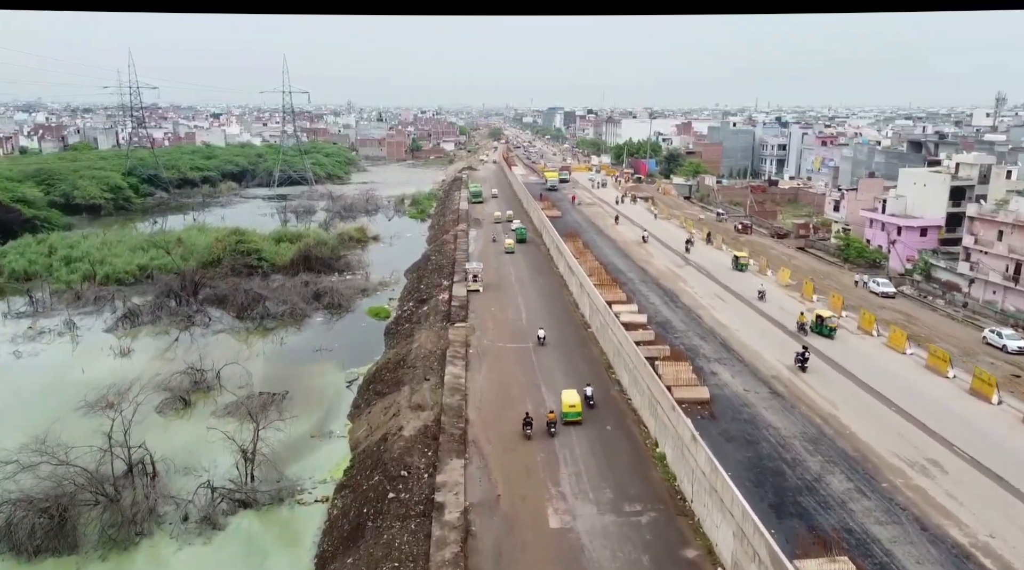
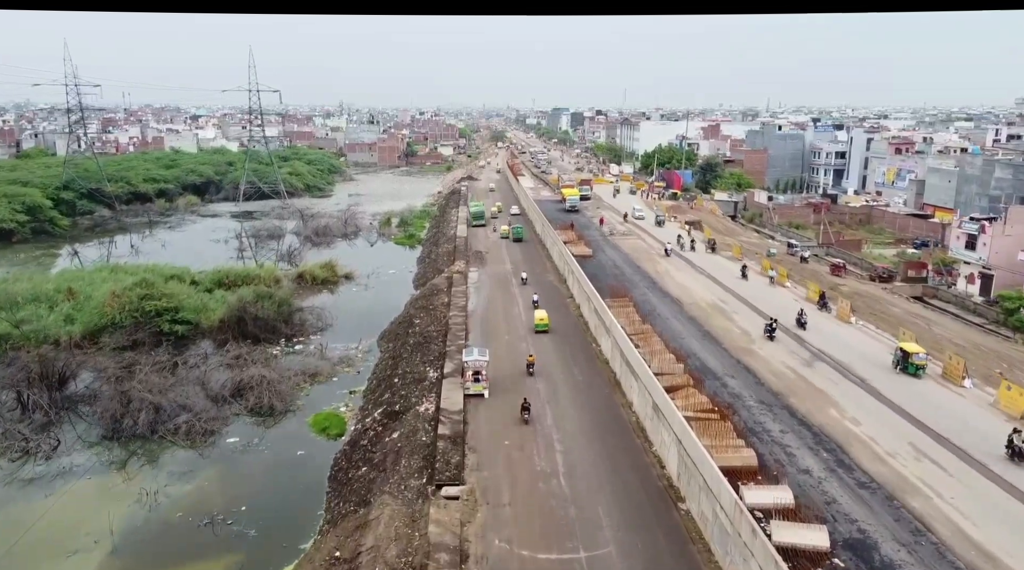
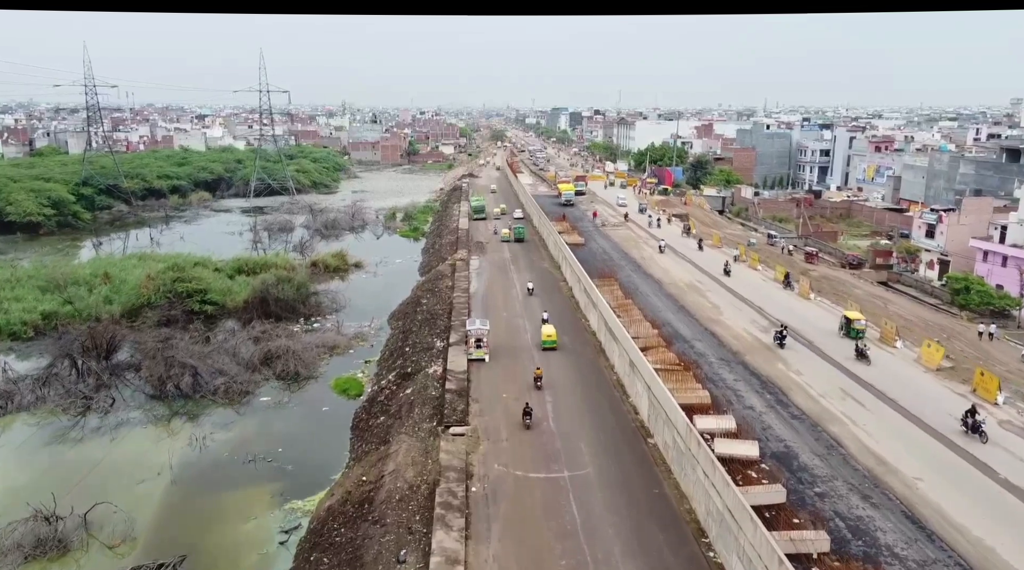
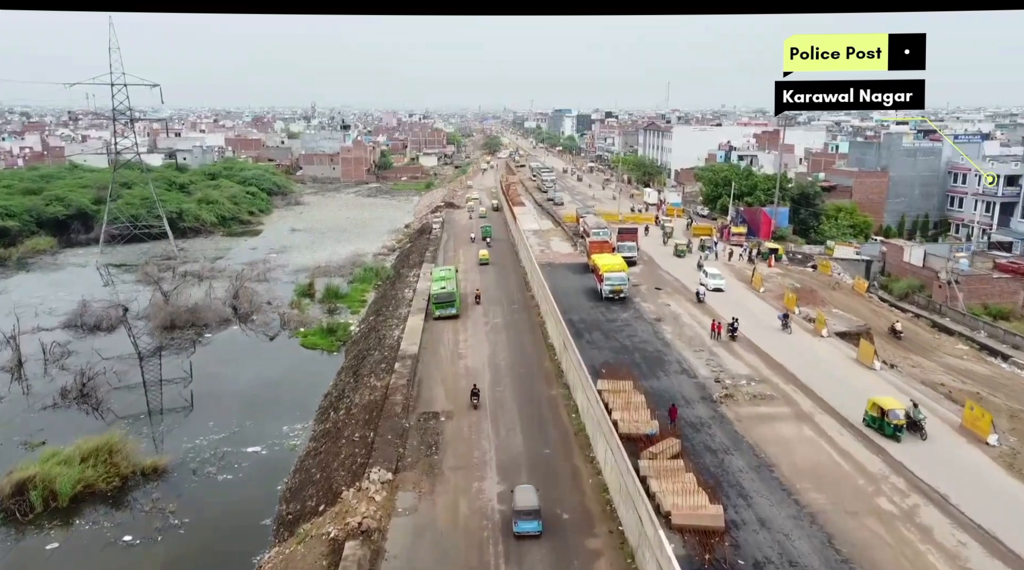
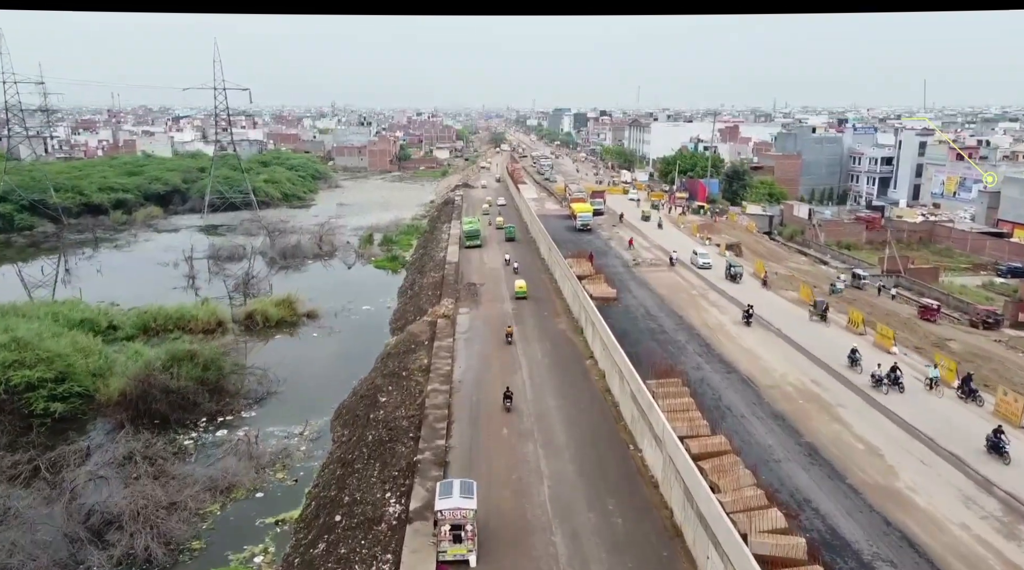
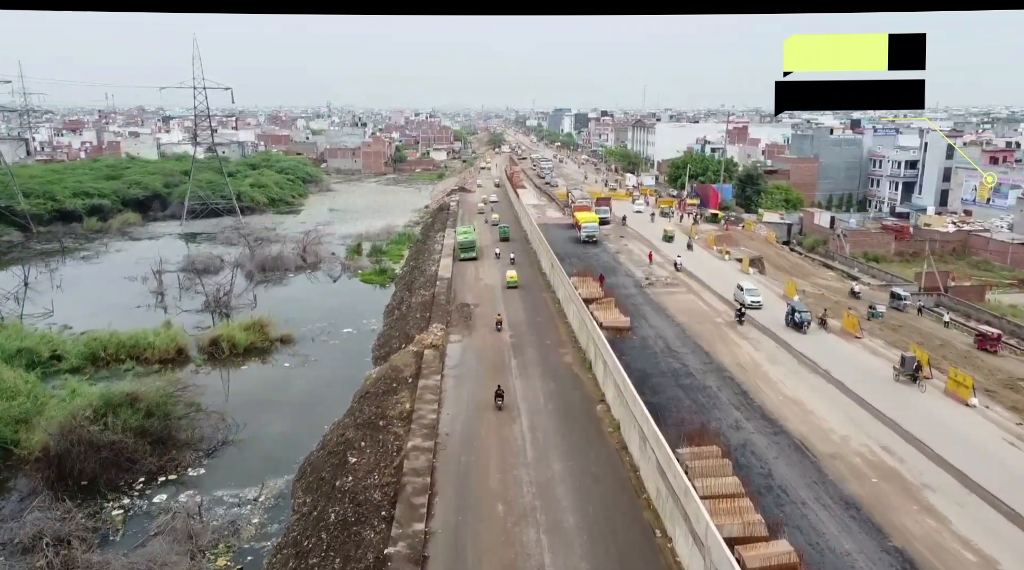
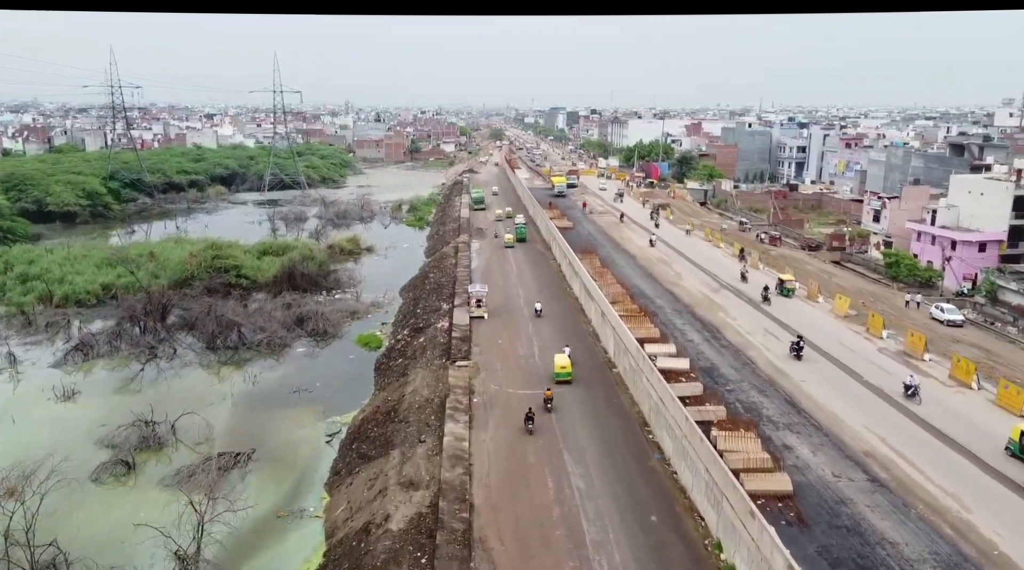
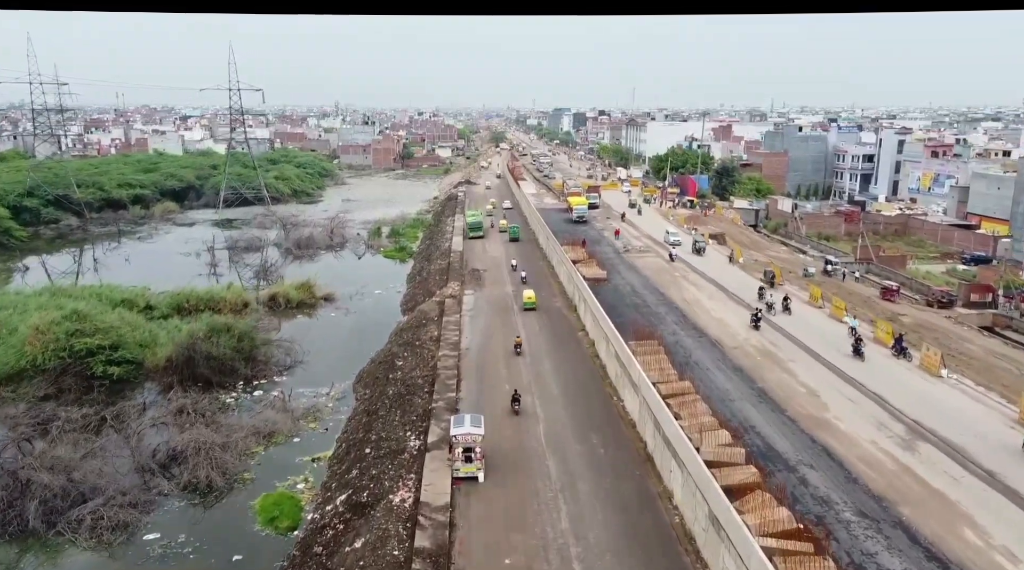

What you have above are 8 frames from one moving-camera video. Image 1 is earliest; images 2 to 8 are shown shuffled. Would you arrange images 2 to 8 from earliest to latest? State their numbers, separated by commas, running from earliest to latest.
7, 3, 2, 8, 5, 6, 4
